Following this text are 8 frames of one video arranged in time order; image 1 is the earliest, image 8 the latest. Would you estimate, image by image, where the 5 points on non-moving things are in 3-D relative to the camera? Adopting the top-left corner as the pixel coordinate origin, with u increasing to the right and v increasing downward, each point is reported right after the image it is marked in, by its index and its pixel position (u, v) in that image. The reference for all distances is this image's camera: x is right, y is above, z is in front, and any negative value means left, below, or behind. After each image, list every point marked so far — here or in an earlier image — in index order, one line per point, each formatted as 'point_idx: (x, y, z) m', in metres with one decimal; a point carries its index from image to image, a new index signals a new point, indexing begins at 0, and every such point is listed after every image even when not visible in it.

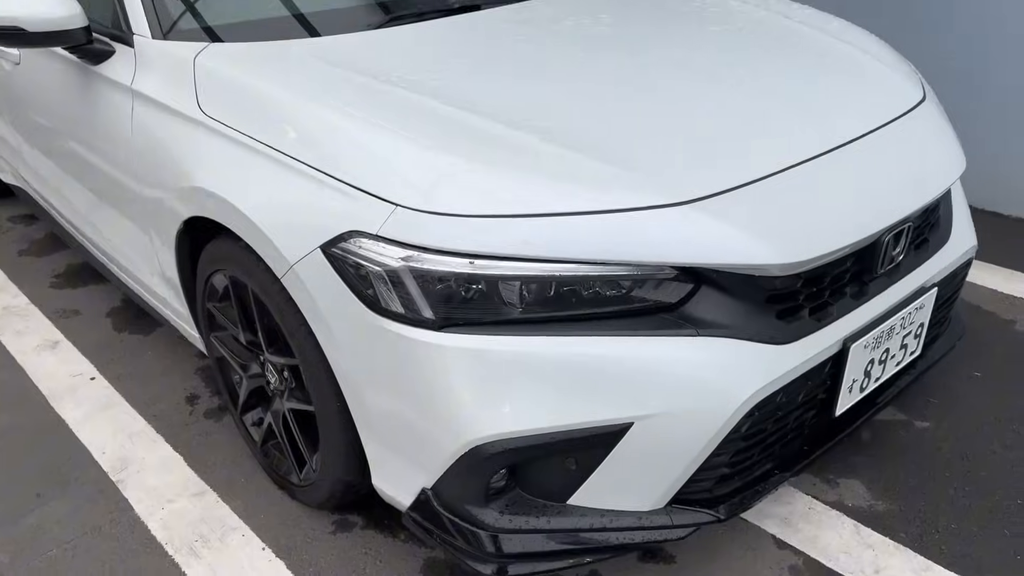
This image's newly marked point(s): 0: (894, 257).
0: (+0.8, +0.1, +1.7) m
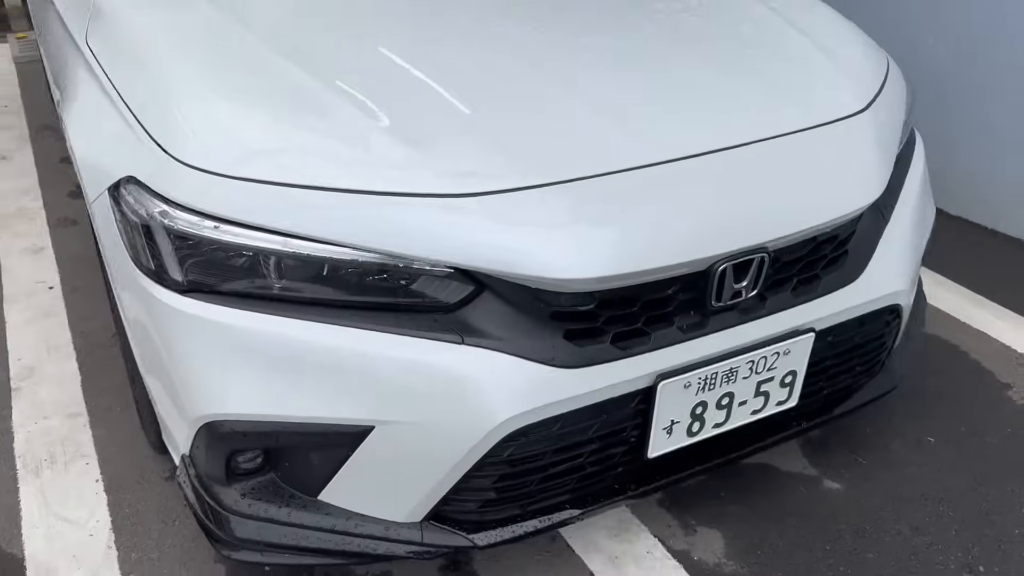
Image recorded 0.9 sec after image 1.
0: (+0.4, 0.0, +1.5) m
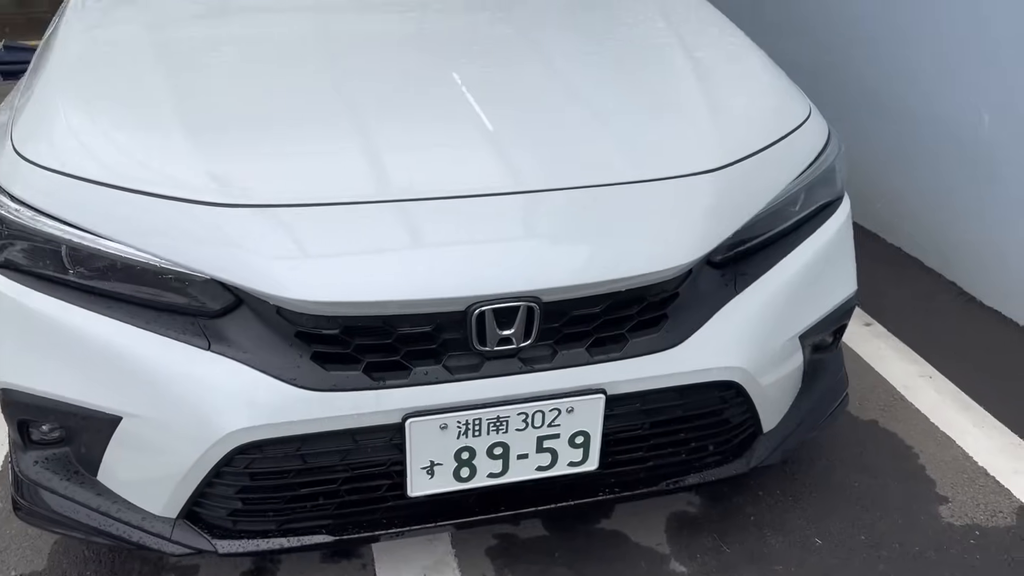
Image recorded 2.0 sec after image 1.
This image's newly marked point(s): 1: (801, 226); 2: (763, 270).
0: (0.0, -0.1, +1.4) m
1: (+0.6, +0.1, +1.8) m
2: (+0.5, 0.0, +1.6) m
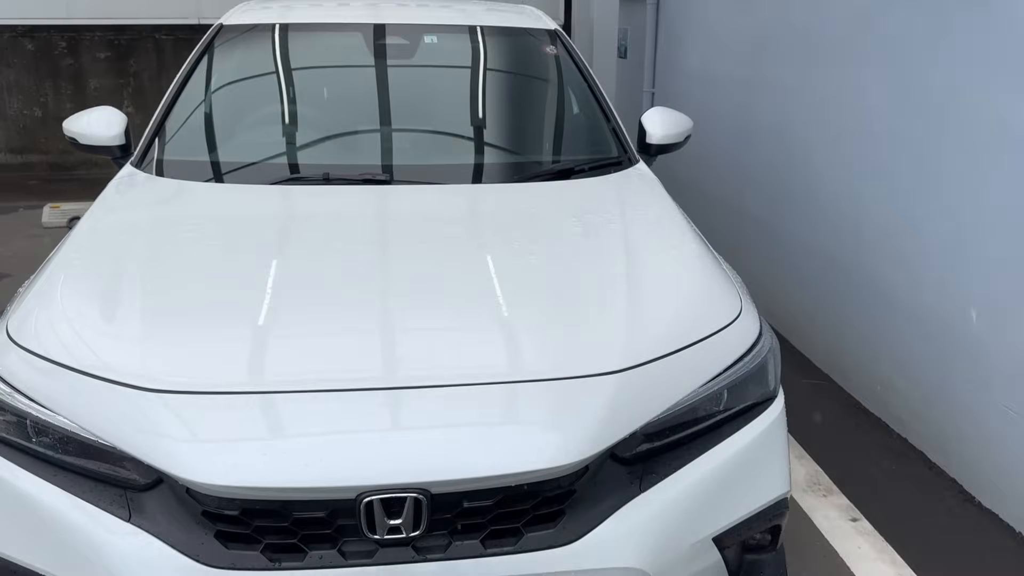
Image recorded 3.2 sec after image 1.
0: (-0.2, -0.4, +1.5) m
1: (+0.5, -0.3, +1.8) m
2: (+0.3, -0.4, +1.7) m
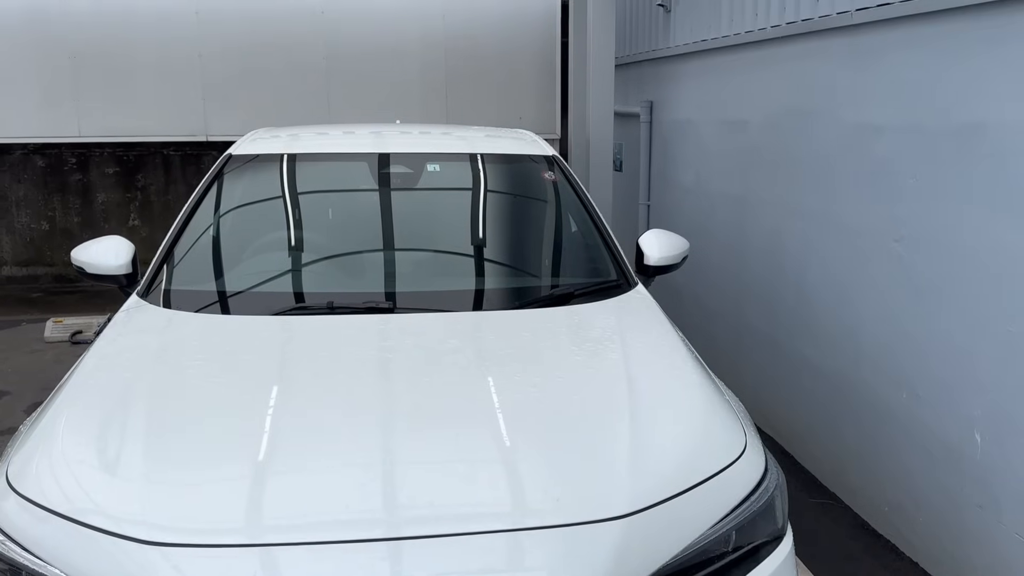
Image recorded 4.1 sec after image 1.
0: (-0.2, -0.7, +1.4) m
1: (+0.5, -0.6, +1.8) m
2: (+0.3, -0.6, +1.6) m
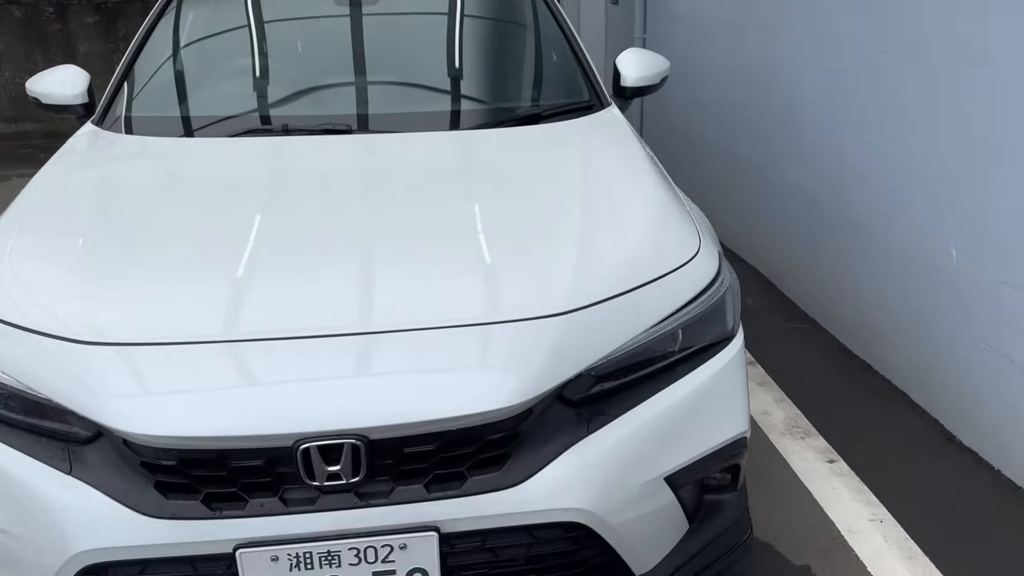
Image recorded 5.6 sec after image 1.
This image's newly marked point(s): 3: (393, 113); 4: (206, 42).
0: (-0.3, -0.3, +1.5) m
1: (+0.4, -0.2, +1.8) m
2: (+0.2, -0.2, +1.7) m
3: (-0.4, +0.6, +2.9) m
4: (-1.2, +0.9, +3.2) m
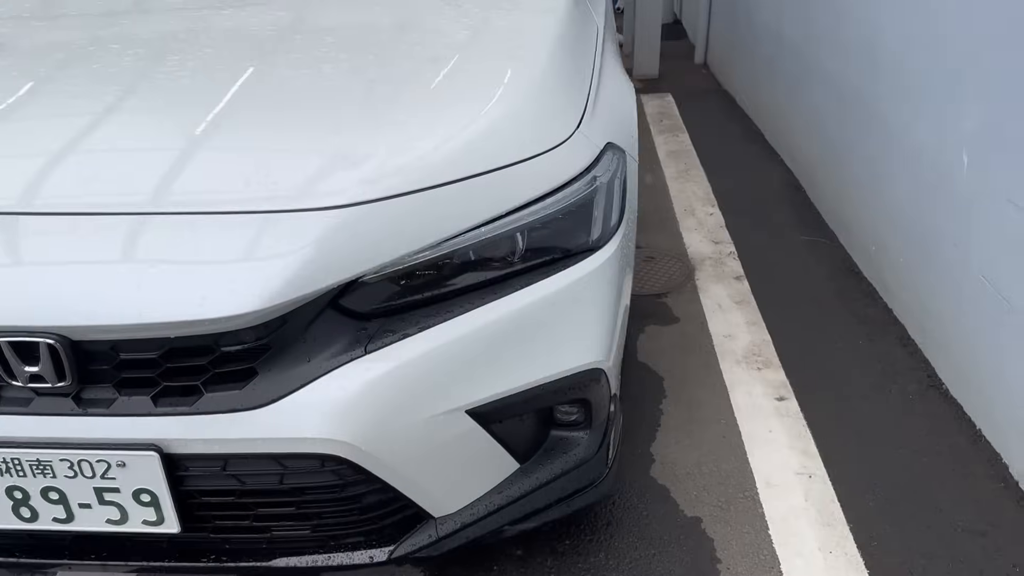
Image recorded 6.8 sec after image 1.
0: (-0.7, -0.1, +1.3) m
1: (0.0, 0.0, +1.4) m
2: (-0.2, -0.1, +1.4) m
3: (-0.6, +1.0, +2.5) m
4: (-1.2, +1.4, +2.9) m
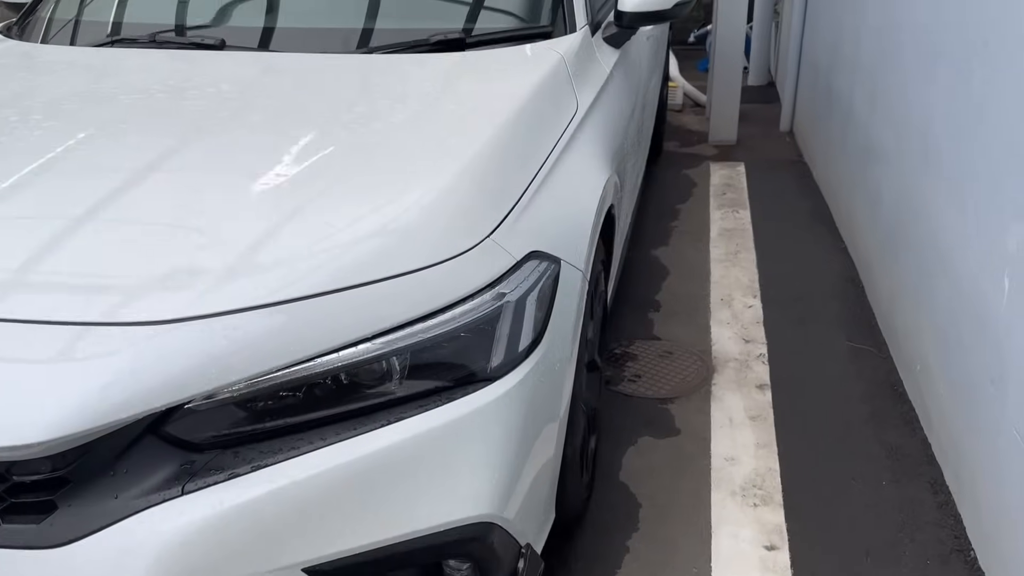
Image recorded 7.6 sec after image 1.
0: (-0.9, -0.3, +1.1) m
1: (-0.2, -0.2, +1.2) m
2: (-0.4, -0.2, +1.2) m
3: (-0.5, +0.7, +2.4) m
4: (-1.1, +1.2, +2.9) m
